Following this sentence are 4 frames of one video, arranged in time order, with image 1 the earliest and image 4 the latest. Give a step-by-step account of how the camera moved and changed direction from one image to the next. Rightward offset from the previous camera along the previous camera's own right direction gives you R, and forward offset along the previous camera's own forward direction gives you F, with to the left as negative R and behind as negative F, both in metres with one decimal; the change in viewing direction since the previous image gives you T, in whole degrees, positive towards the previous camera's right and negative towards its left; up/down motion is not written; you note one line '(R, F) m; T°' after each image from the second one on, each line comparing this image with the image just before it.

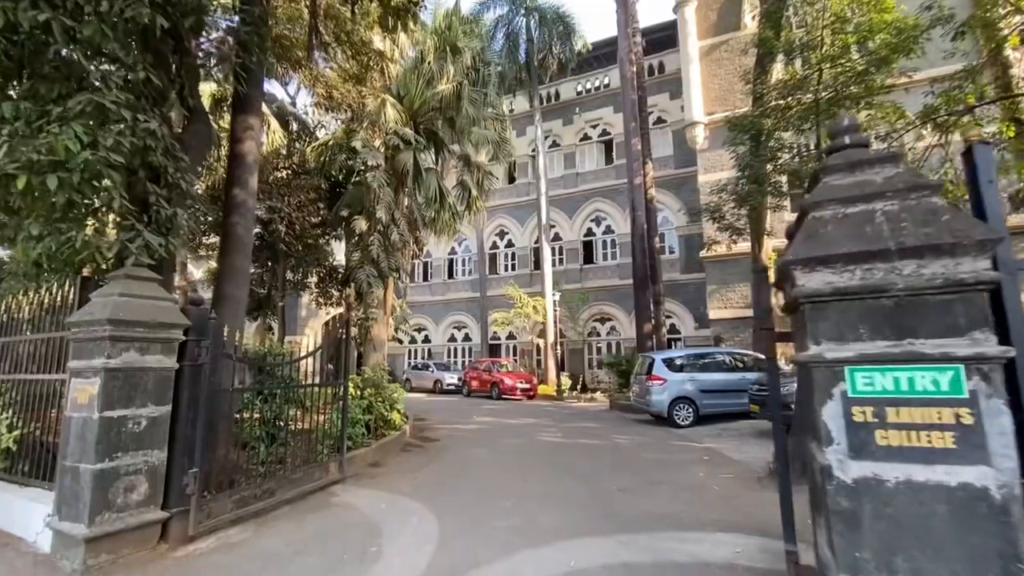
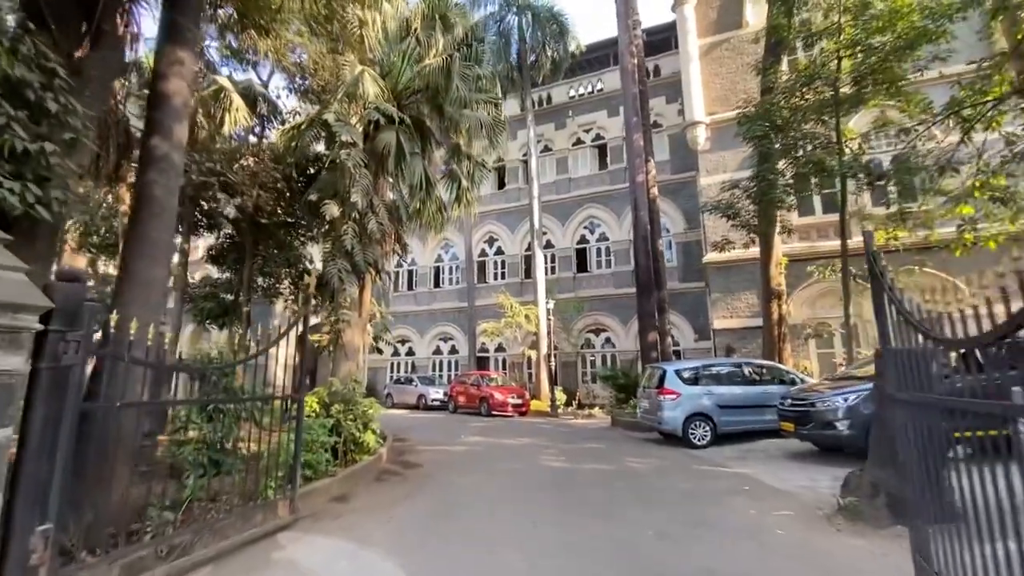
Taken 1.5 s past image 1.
(-0.2, +1.4) m; +2°
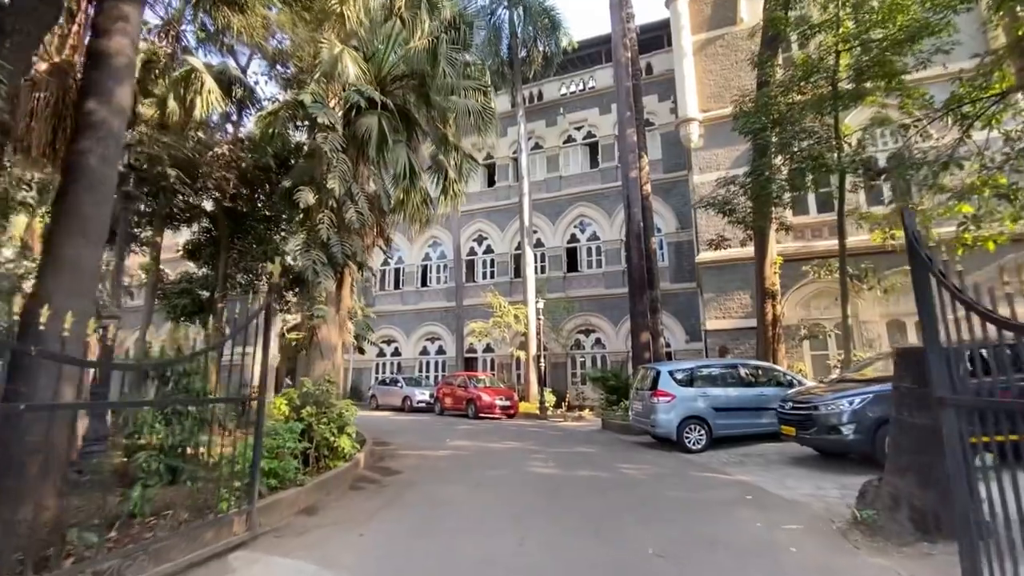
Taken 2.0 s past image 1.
(0.0, +0.5) m; +1°
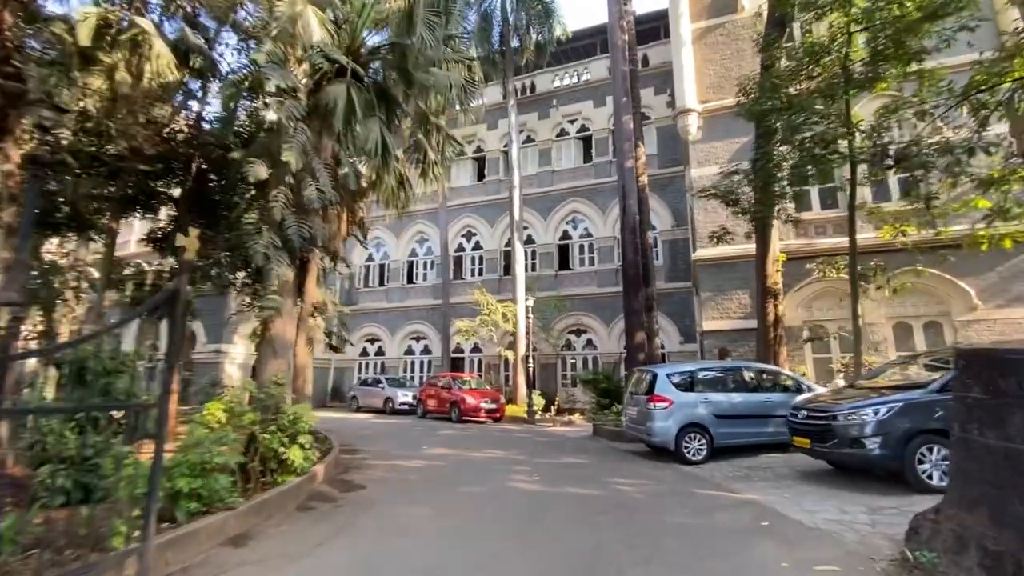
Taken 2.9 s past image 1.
(+0.2, +0.9) m; +1°
